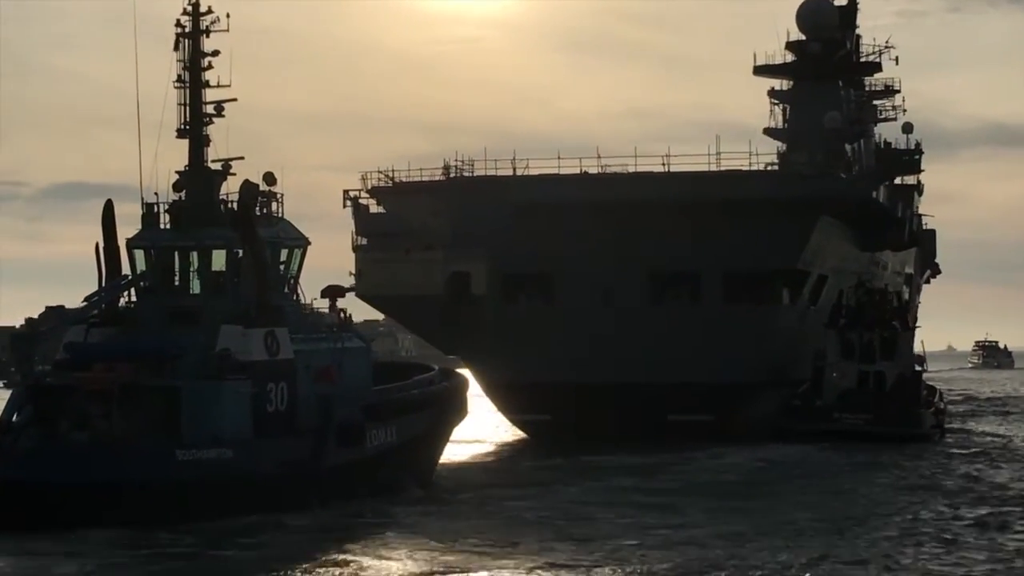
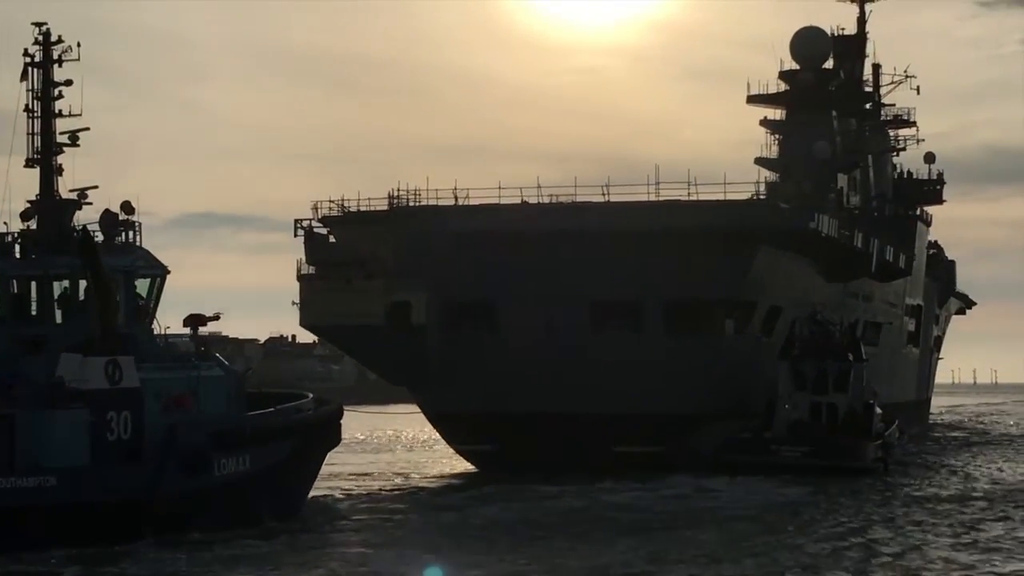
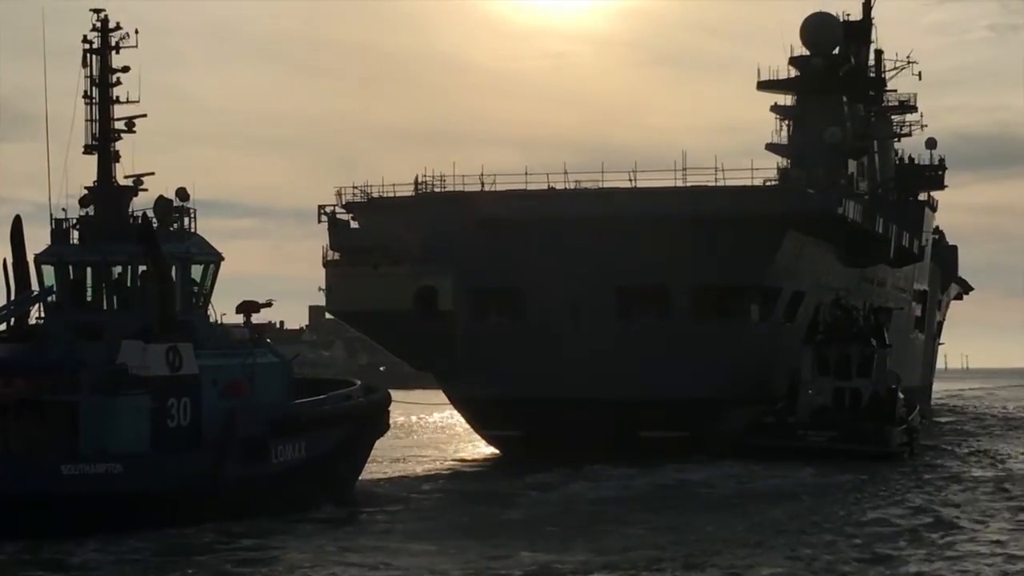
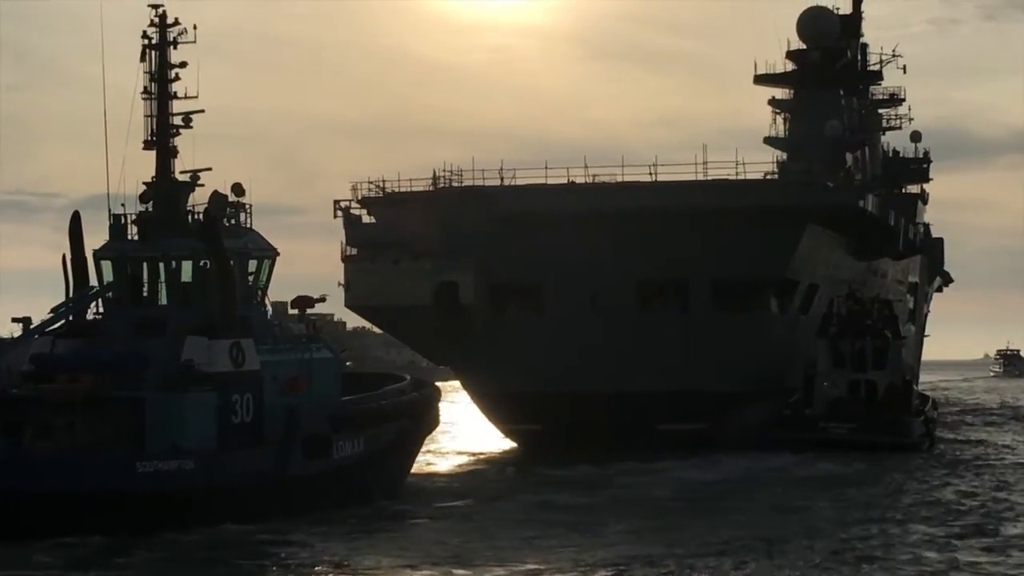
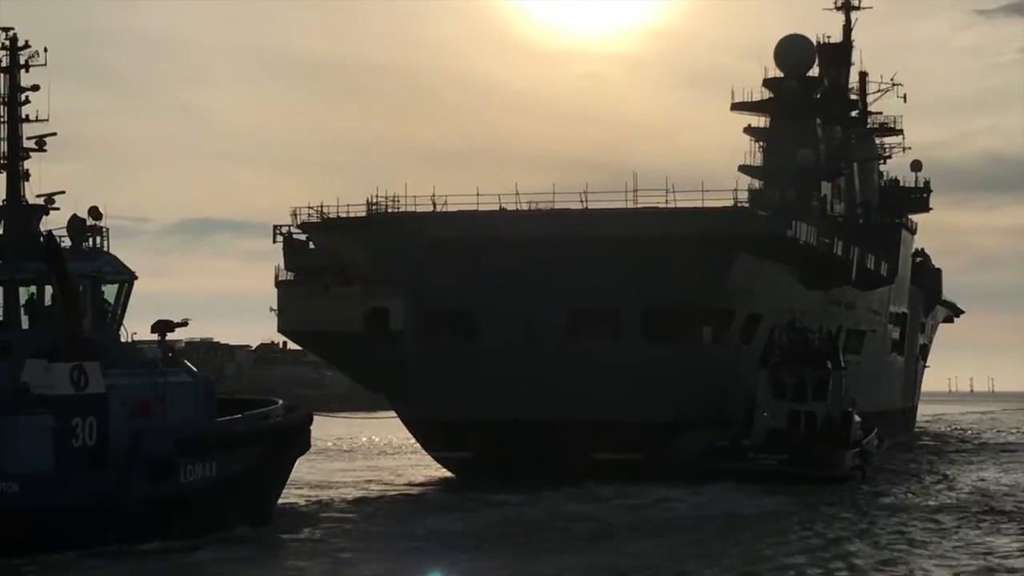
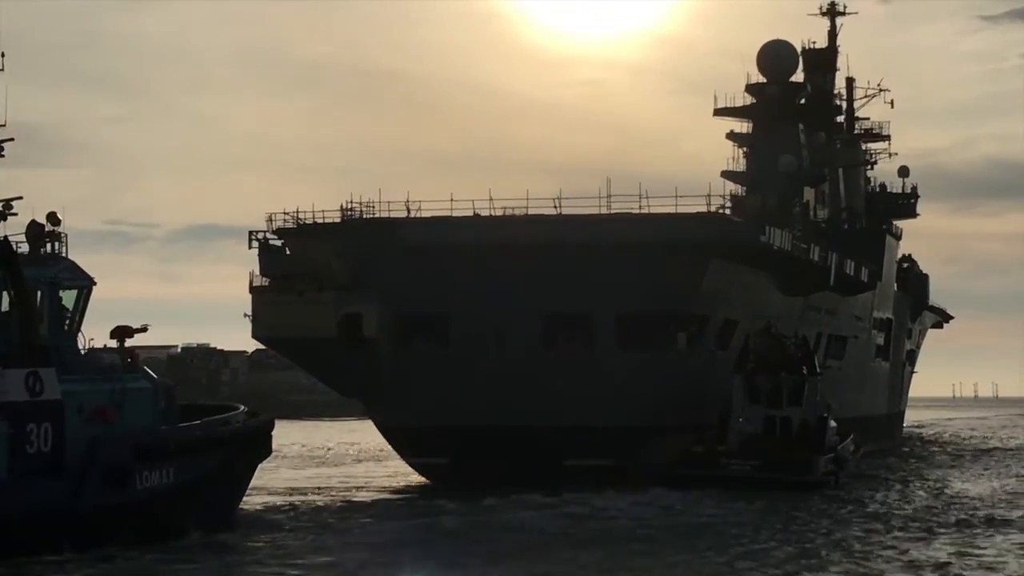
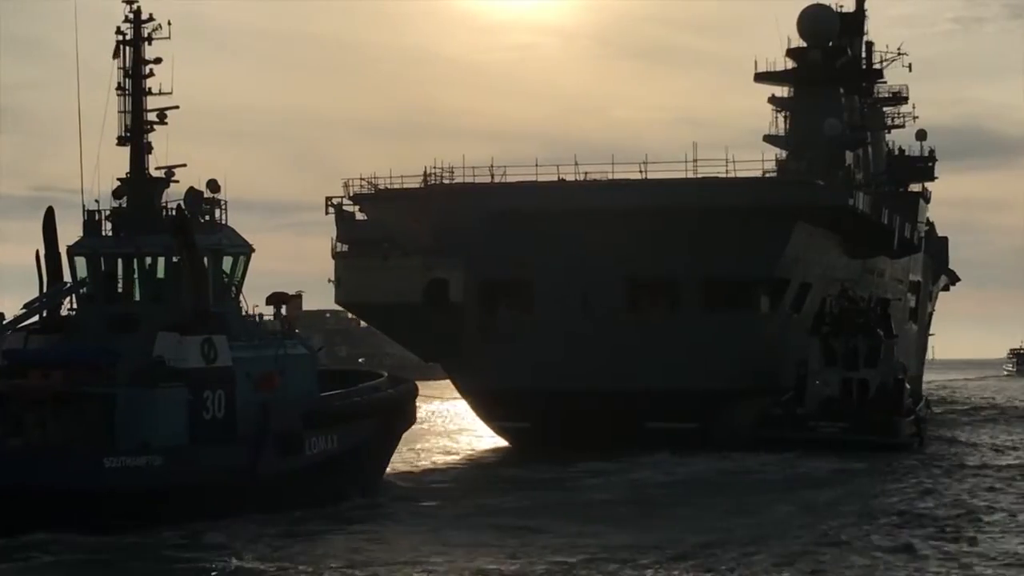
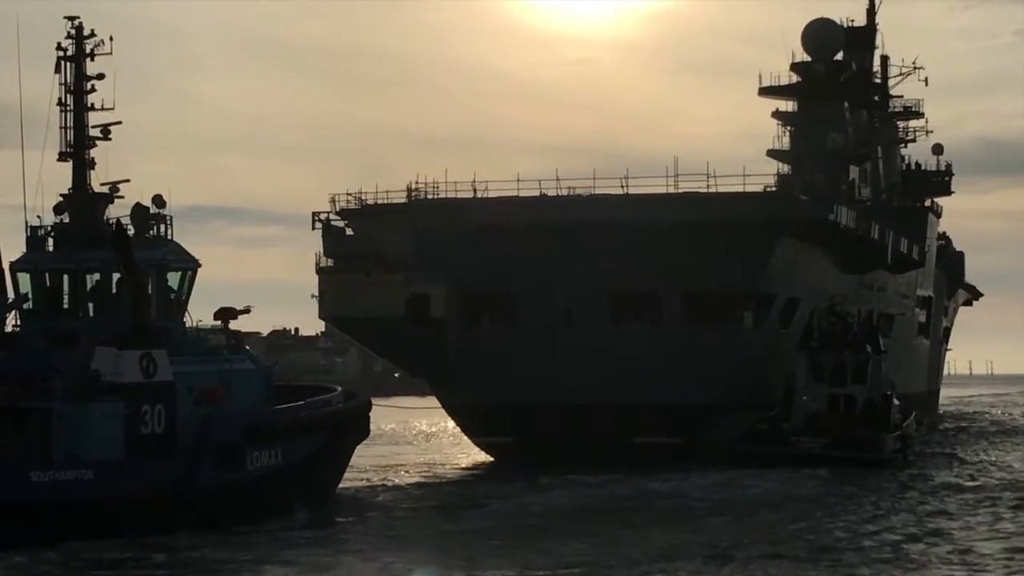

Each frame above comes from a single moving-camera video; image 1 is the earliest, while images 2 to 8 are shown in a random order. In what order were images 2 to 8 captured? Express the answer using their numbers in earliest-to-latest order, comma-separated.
4, 7, 3, 8, 2, 5, 6
